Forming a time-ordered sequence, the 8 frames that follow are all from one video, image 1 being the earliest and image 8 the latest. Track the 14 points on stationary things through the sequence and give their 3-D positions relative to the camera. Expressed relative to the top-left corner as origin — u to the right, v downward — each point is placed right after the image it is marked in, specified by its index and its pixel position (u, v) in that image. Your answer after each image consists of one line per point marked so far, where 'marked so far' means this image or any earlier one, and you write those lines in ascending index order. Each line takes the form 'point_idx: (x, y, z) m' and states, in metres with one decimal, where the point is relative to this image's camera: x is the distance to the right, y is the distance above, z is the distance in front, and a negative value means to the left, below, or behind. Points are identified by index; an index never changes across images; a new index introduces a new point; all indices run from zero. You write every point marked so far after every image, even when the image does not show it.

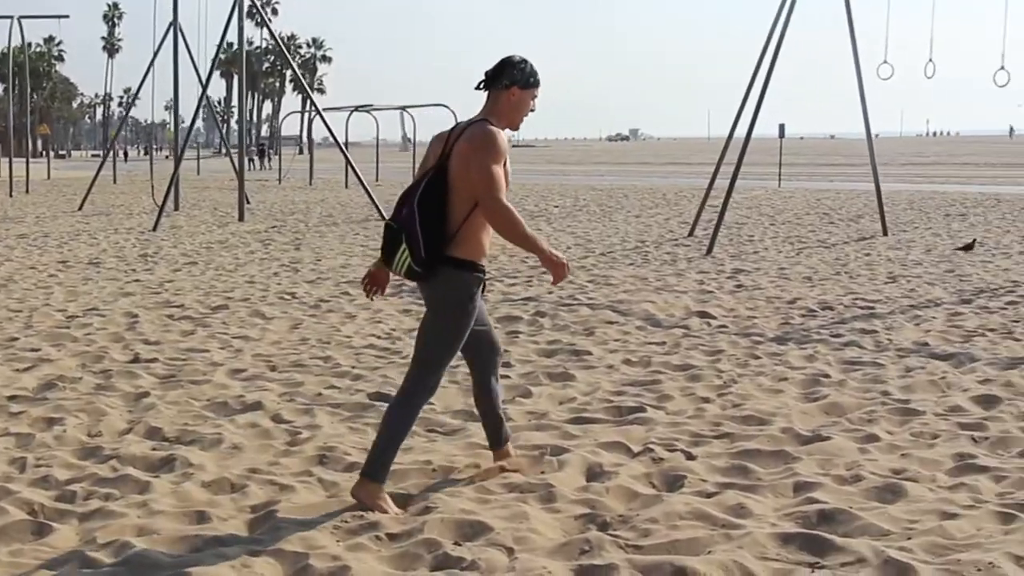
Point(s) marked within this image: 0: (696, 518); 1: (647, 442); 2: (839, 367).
0: (+1.0, -1.2, +5.0) m
1: (+0.8, -0.9, +5.8) m
2: (+1.9, -0.5, +5.9) m
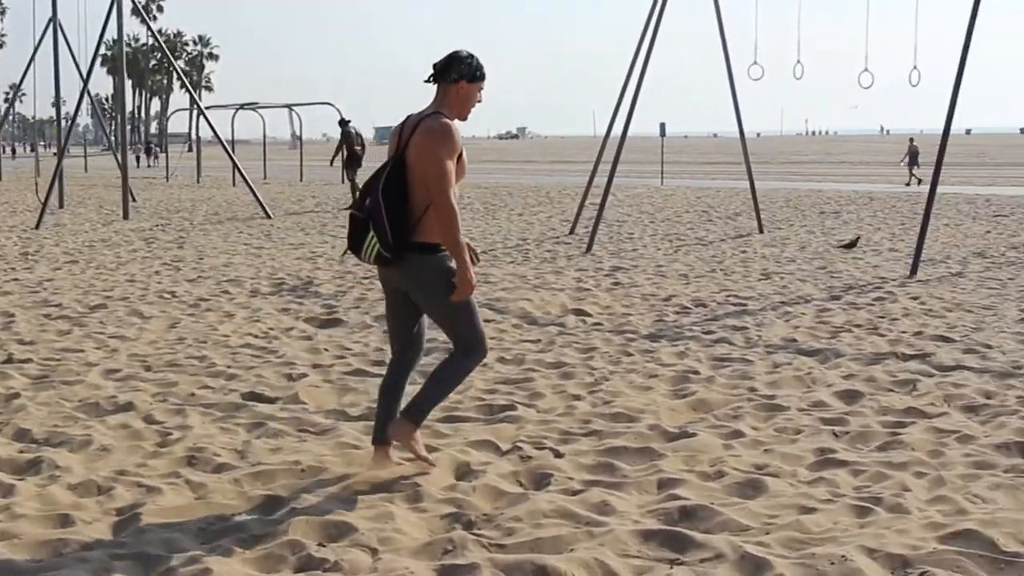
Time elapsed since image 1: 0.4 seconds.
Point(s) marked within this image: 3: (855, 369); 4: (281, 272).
0: (+0.3, -1.2, +5.0) m
1: (0.0, -0.9, +5.8) m
2: (+1.2, -0.4, +5.9) m
3: (+1.9, -0.5, +5.6) m
4: (-2.2, +0.2, +9.2) m
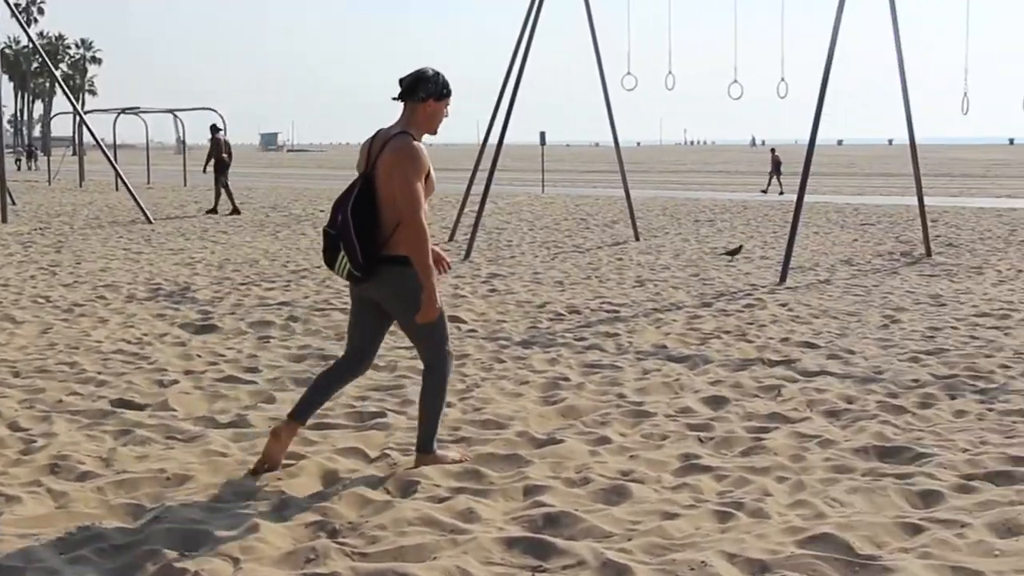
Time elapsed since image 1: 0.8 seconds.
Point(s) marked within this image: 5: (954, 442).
0: (-0.5, -1.2, +4.9) m
1: (-0.7, -0.9, +5.7) m
2: (+0.4, -0.5, +5.8) m
3: (+1.2, -0.5, +5.6) m
4: (-3.2, +0.1, +9.0) m
5: (+2.2, -0.8, +4.9) m
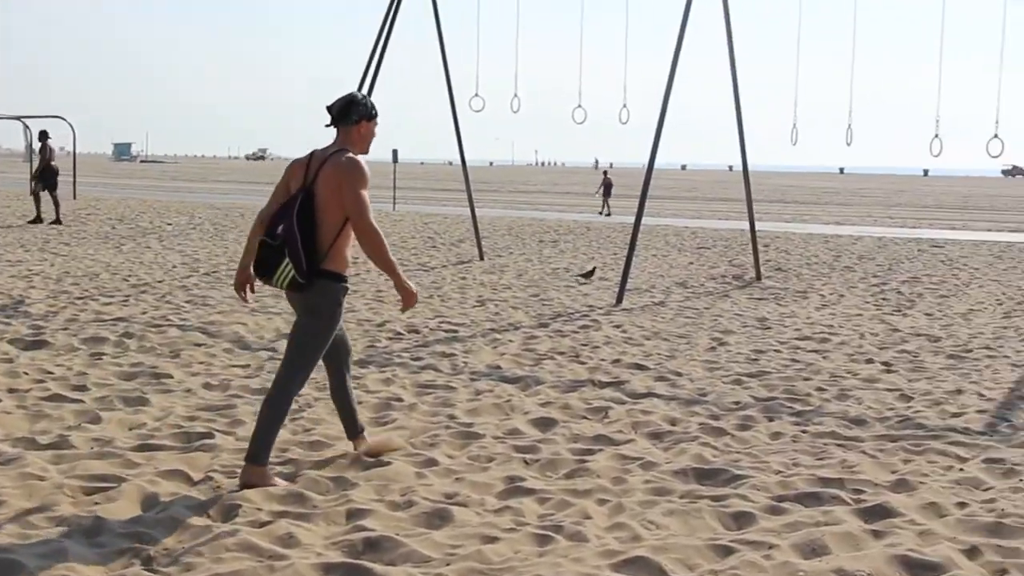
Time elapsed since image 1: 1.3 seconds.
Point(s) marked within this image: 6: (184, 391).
0: (-1.4, -1.3, +4.8) m
1: (-1.7, -1.0, +5.5) m
2: (-0.6, -0.6, +5.8) m
3: (+0.2, -0.6, +5.6) m
4: (-4.4, 0.0, +8.7) m
5: (+1.3, -0.9, +5.0) m
6: (-2.1, -0.7, +6.2) m
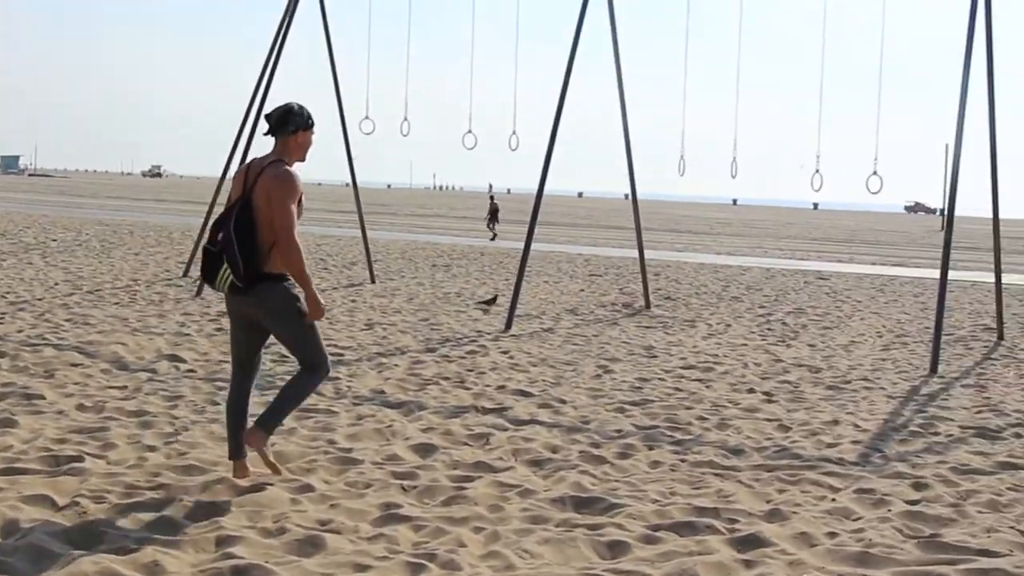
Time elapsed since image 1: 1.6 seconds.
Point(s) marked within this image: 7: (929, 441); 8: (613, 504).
0: (-2.0, -1.4, +4.6) m
1: (-2.4, -1.1, +5.3) m
2: (-1.3, -0.7, +5.7) m
3: (-0.4, -0.8, +5.5) m
4: (-5.2, -0.2, +8.3) m
5: (+0.7, -1.0, +4.9) m
6: (-2.8, -0.8, +6.0) m
7: (+2.2, -0.8, +5.3) m
8: (+0.5, -1.1, +4.9) m
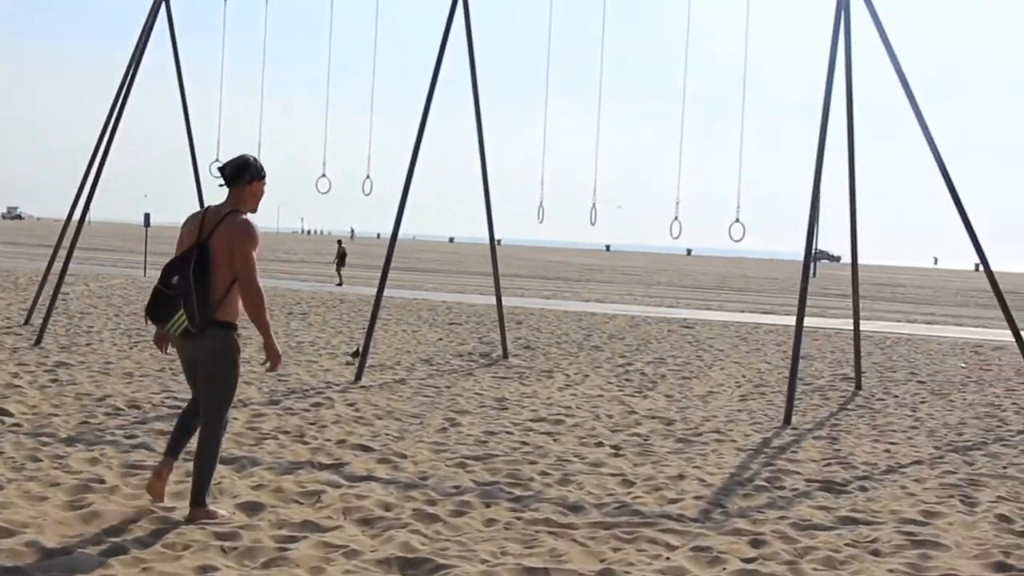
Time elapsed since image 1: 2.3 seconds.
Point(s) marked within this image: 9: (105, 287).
0: (-2.9, -1.6, +4.2) m
1: (-3.2, -1.4, +5.0) m
2: (-2.1, -1.0, +5.4) m
3: (-1.3, -1.0, +5.3) m
4: (-6.1, -0.6, +8.0) m
5: (-0.2, -1.3, +4.7) m
6: (-3.7, -1.1, +5.7) m
7: (+1.3, -1.1, +5.1) m
8: (-0.4, -1.3, +4.6) m
9: (-7.2, -0.1, +17.2) m
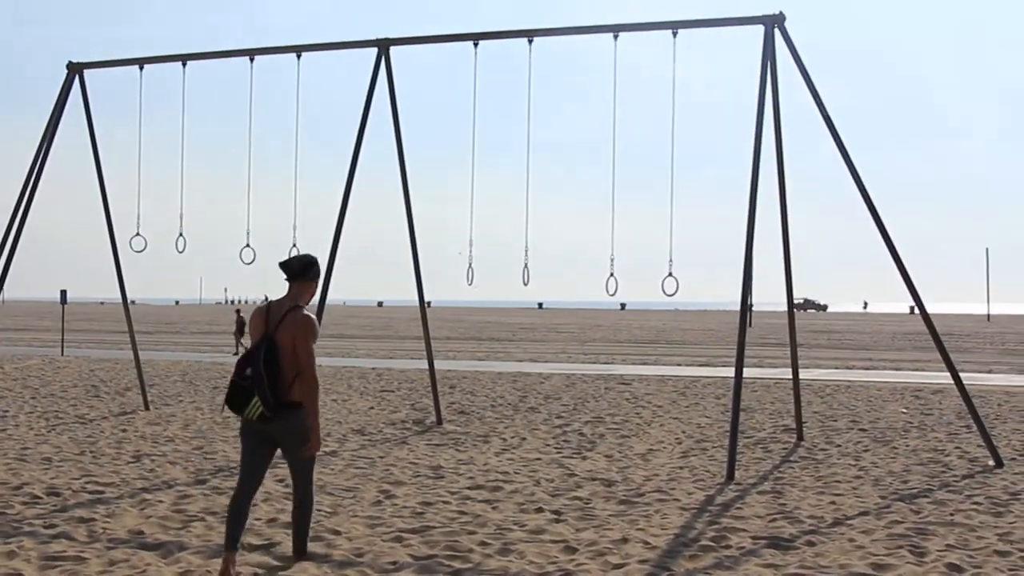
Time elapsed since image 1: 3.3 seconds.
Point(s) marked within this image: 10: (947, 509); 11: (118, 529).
0: (-3.1, -2.0, +3.9) m
1: (-3.5, -1.8, +4.6) m
2: (-2.5, -1.4, +5.1) m
3: (-1.6, -1.4, +5.0) m
4: (-6.6, -1.3, +7.5) m
5: (-0.5, -1.6, +4.5) m
6: (-4.0, -1.6, +5.3) m
7: (+1.0, -1.4, +5.0) m
8: (-0.6, -1.6, +4.4) m
9: (-8.1, -1.4, +16.7) m
10: (+2.8, -1.4, +6.2) m
11: (-2.2, -1.4, +5.6) m
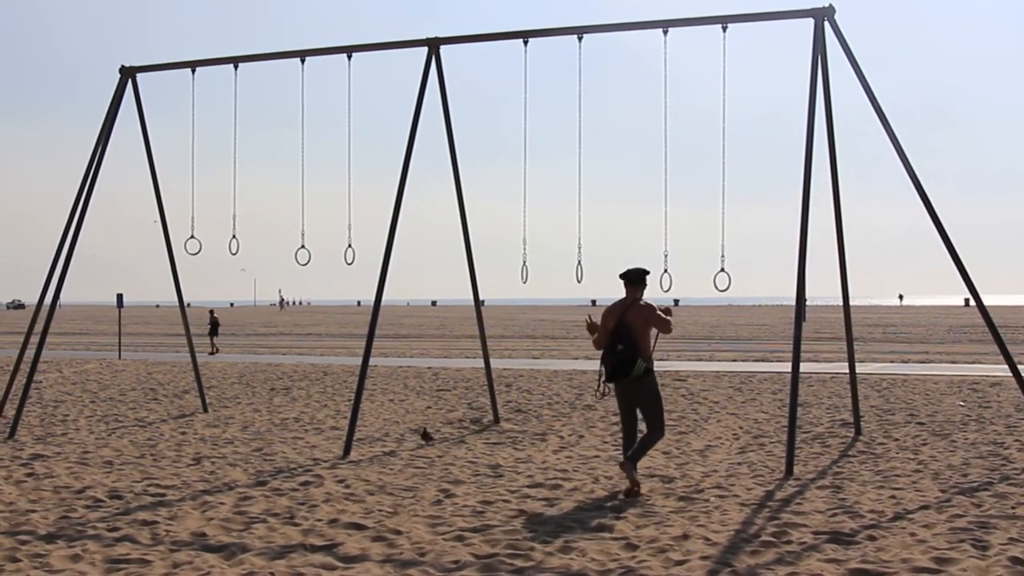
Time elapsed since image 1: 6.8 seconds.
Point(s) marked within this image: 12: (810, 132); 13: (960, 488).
0: (-2.8, -2.0, +4.0) m
1: (-3.2, -1.9, +4.7) m
2: (-2.1, -1.5, +5.2) m
3: (-1.3, -1.4, +5.1) m
4: (-6.2, -1.4, +7.7) m
5: (-0.2, -1.6, +4.5) m
6: (-3.7, -1.6, +5.4) m
7: (+1.3, -1.3, +4.9) m
8: (-0.3, -1.6, +4.4) m
9: (-7.5, -1.5, +16.9) m
10: (+3.1, -1.3, +6.2) m
11: (-1.9, -1.4, +5.6) m
12: (+2.9, +1.6, +10.0) m
13: (+3.0, -1.3, +6.6) m
